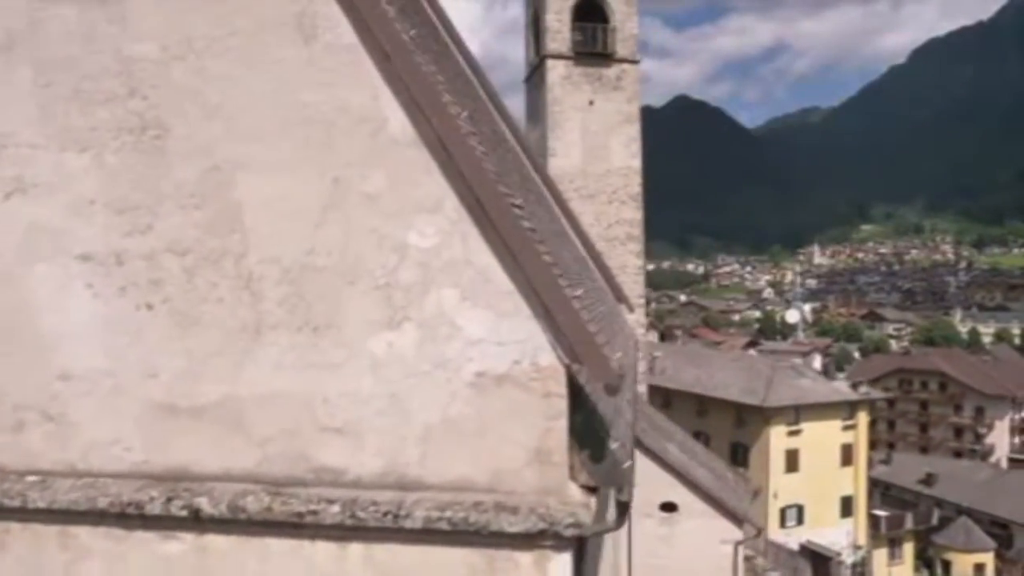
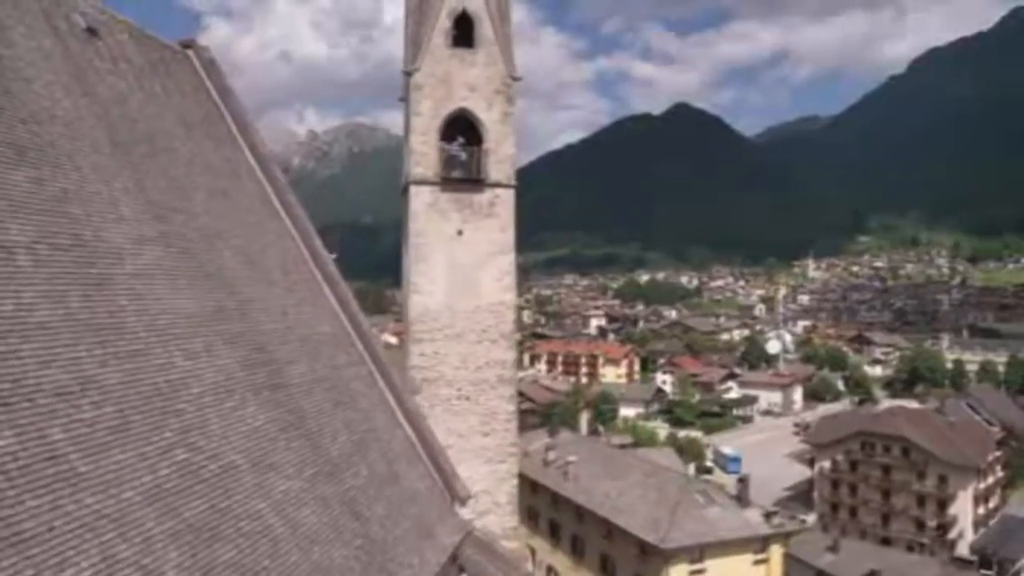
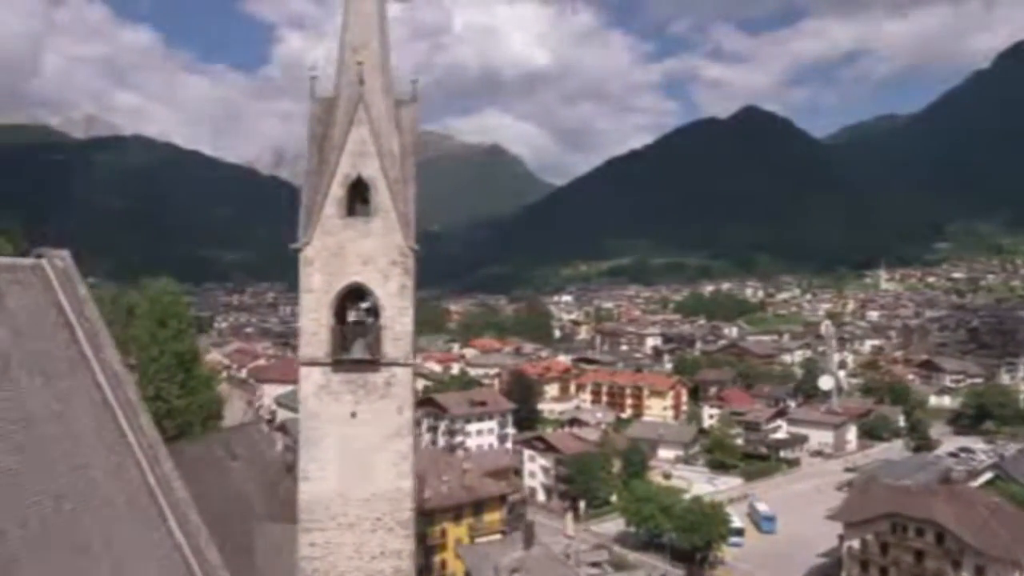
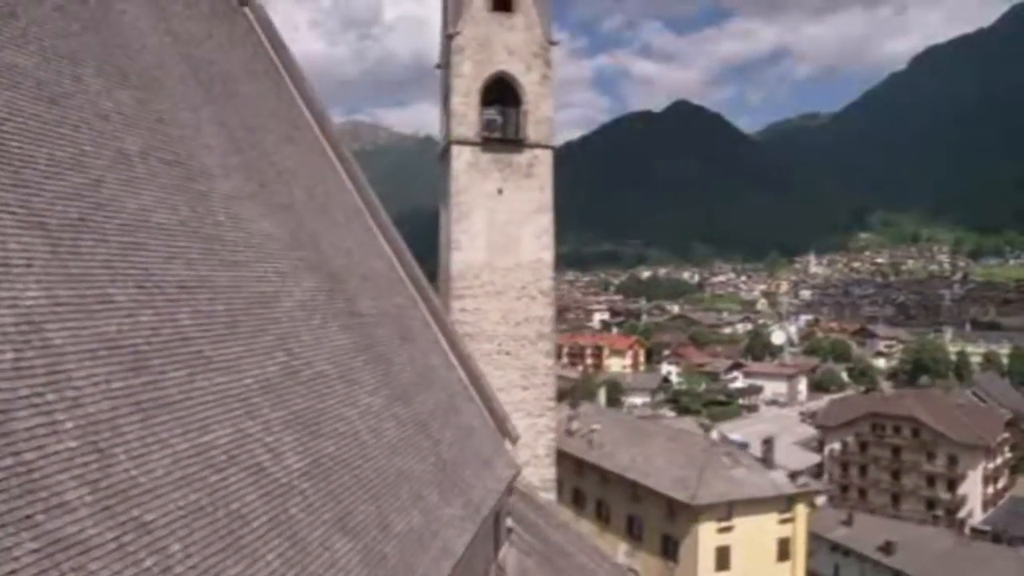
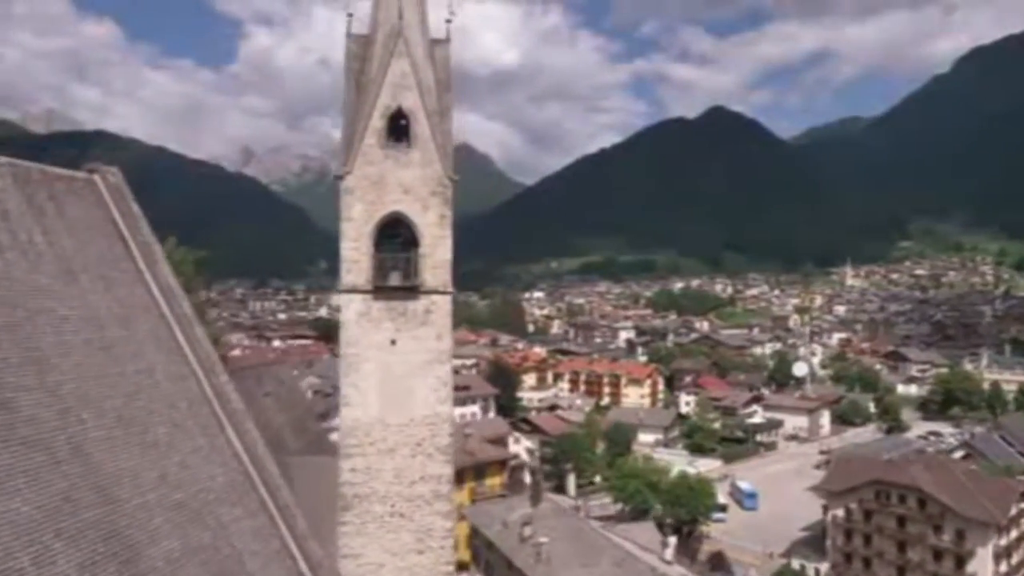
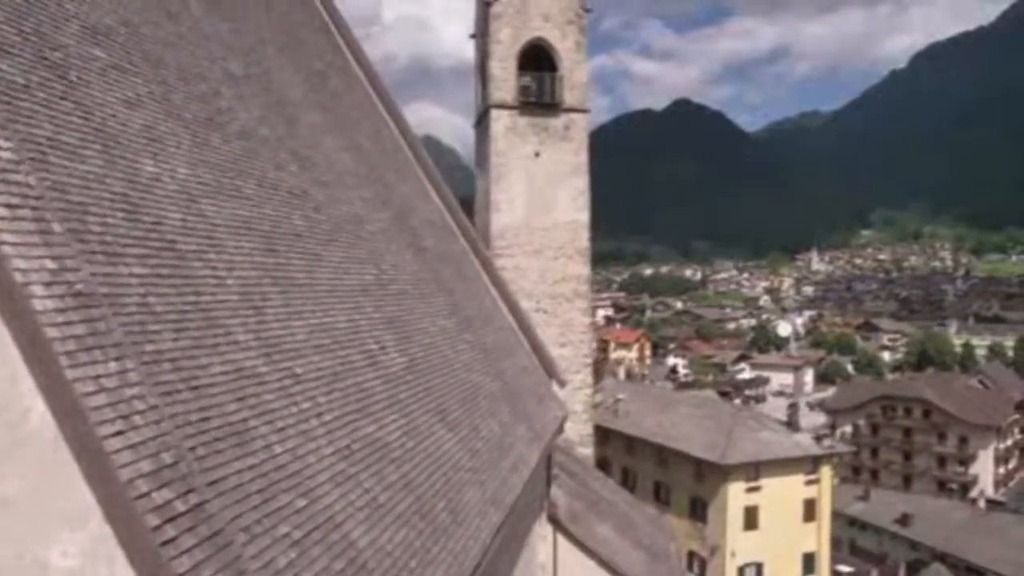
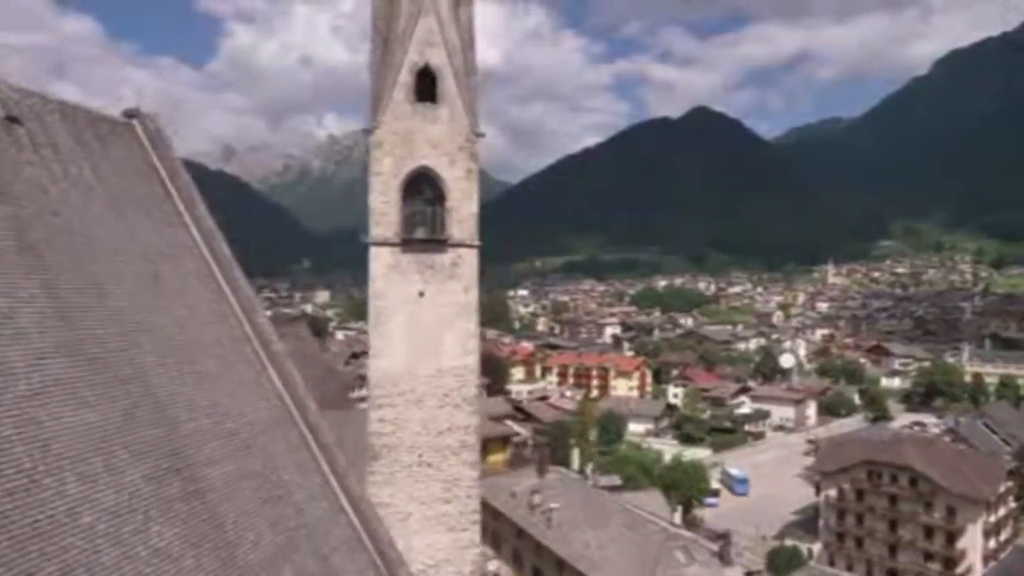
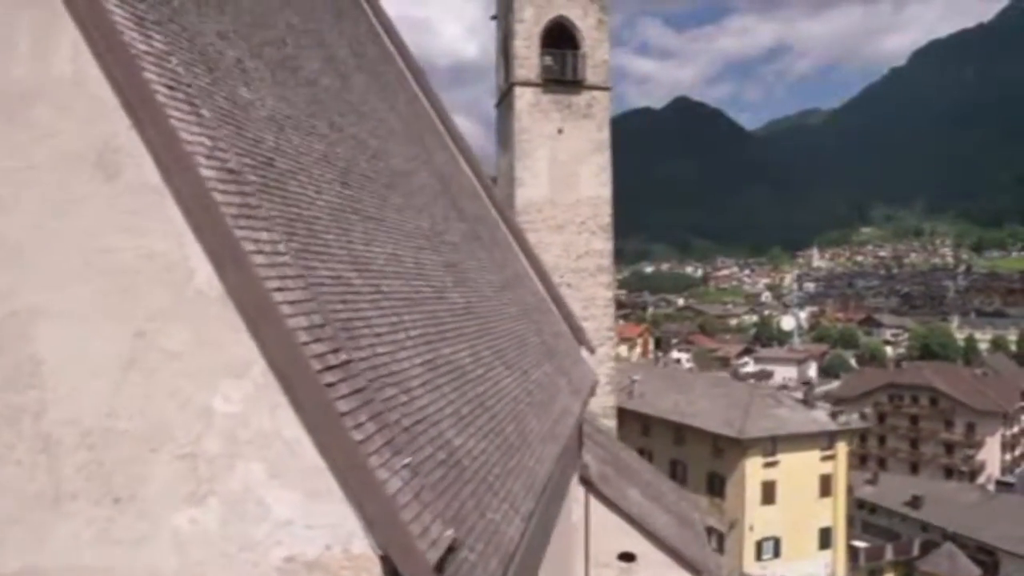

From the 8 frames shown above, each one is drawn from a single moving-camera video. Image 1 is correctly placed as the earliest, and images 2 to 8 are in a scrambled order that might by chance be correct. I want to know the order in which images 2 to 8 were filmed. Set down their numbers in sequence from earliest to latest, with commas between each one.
8, 6, 4, 2, 7, 5, 3
